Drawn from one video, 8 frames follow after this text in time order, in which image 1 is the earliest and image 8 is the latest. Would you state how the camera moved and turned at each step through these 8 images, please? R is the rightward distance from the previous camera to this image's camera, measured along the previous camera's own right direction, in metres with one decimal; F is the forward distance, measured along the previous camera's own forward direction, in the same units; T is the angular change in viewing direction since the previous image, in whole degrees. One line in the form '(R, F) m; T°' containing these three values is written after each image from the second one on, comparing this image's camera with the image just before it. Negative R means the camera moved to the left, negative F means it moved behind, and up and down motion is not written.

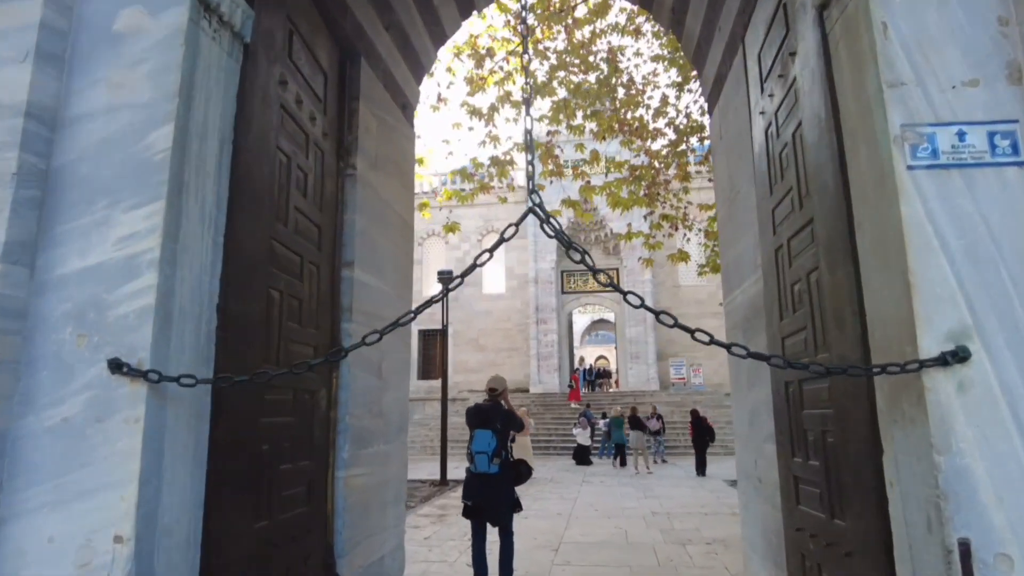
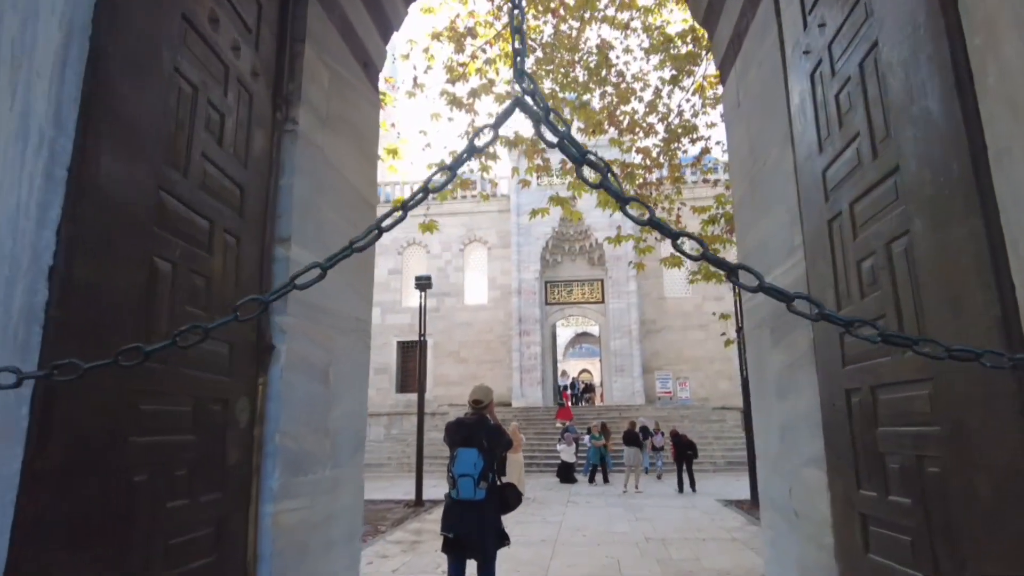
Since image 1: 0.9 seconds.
(0.0, +0.7) m; +2°
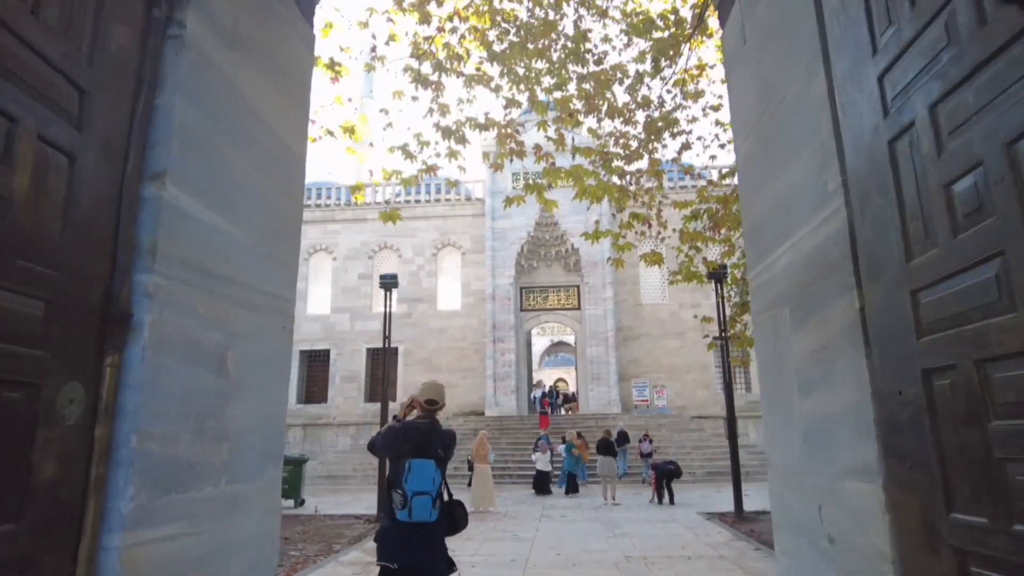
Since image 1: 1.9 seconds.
(+0.1, +0.7) m; +2°
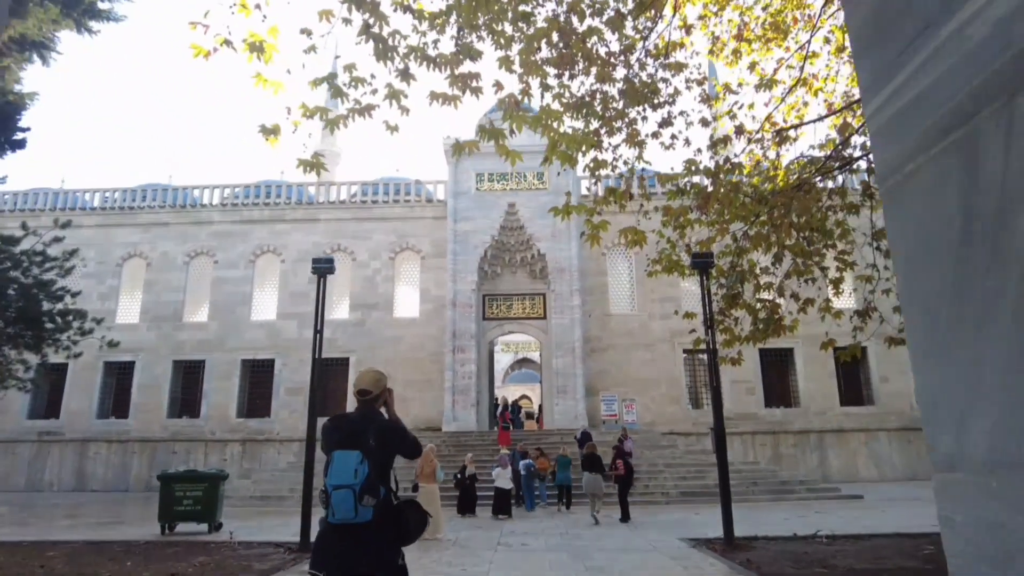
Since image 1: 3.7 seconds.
(+0.1, +1.5) m; +3°
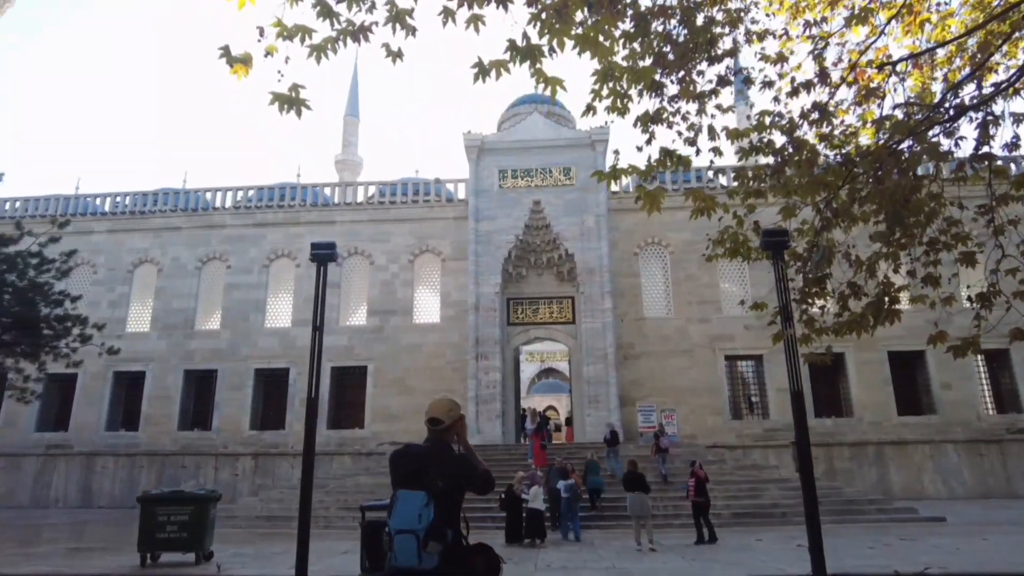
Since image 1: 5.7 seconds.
(-0.1, +1.5) m; -2°
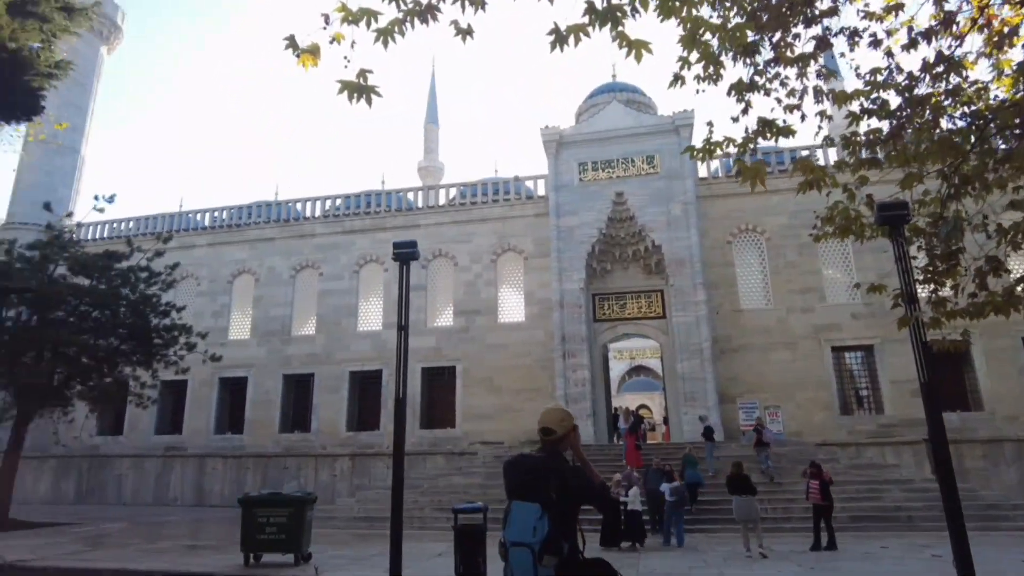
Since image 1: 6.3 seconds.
(0.0, +0.4) m; -8°
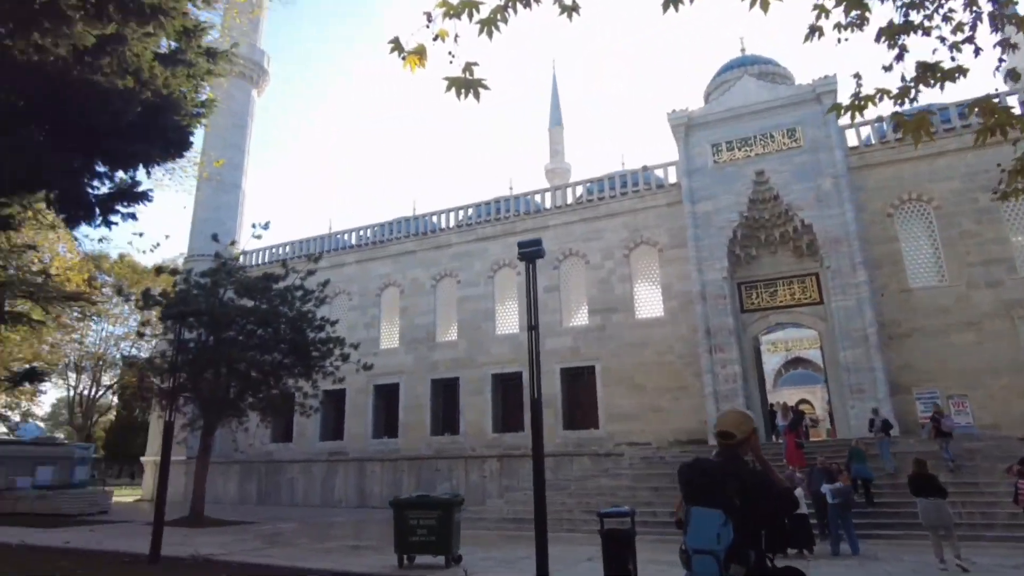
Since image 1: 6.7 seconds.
(+0.1, +0.3) m; -12°
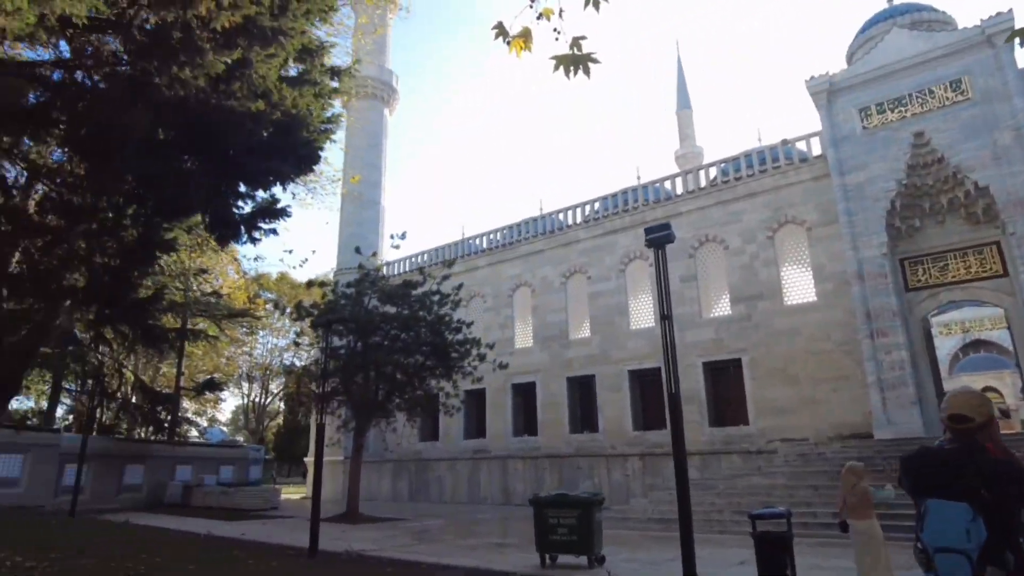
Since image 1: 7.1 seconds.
(+0.1, +0.2) m; -12°
